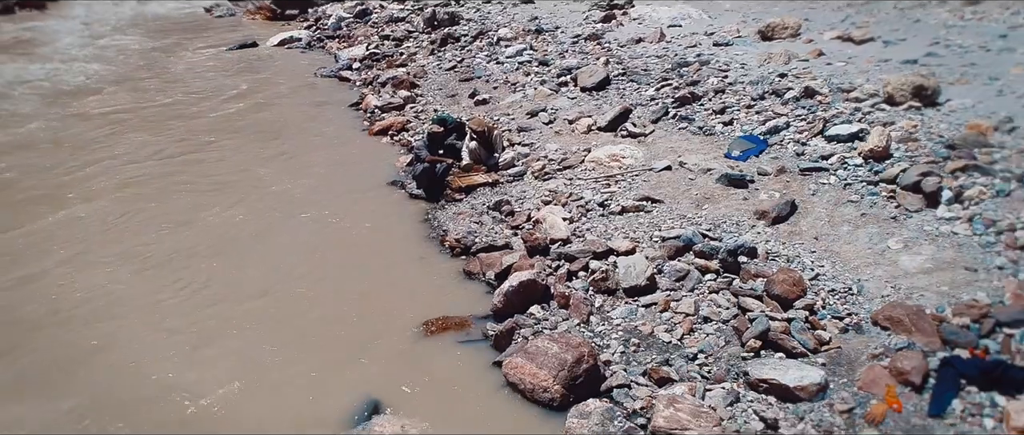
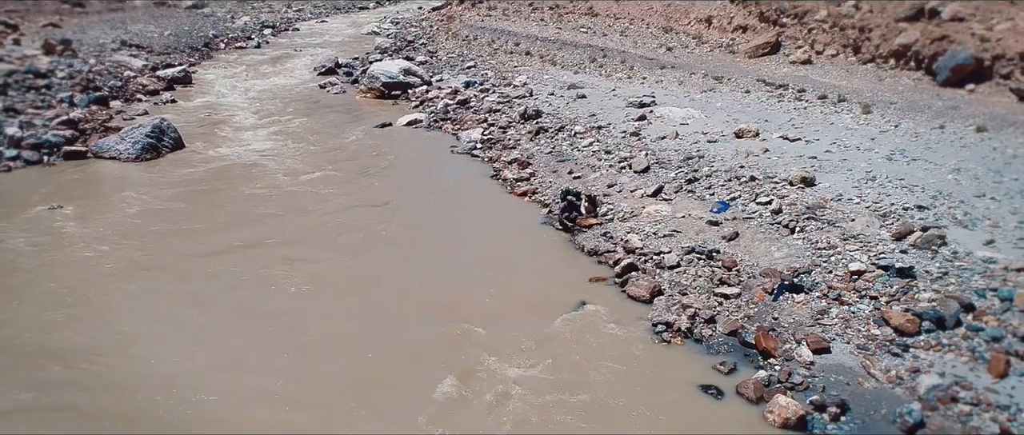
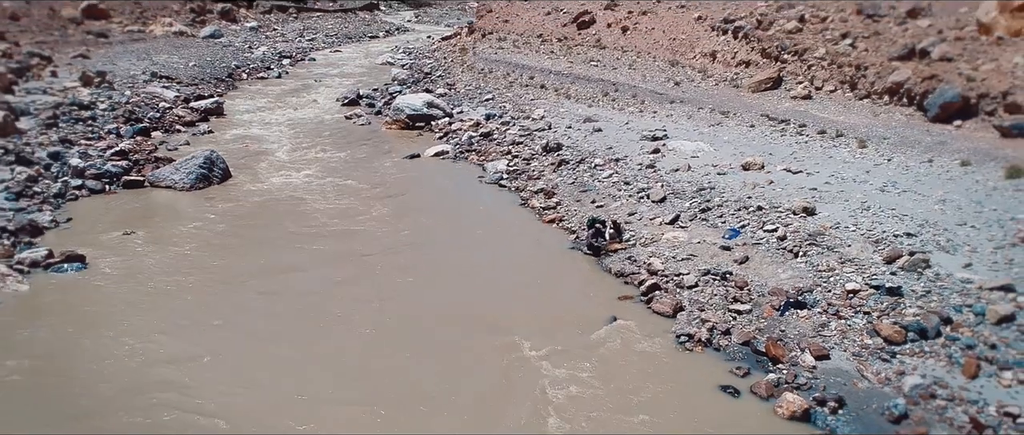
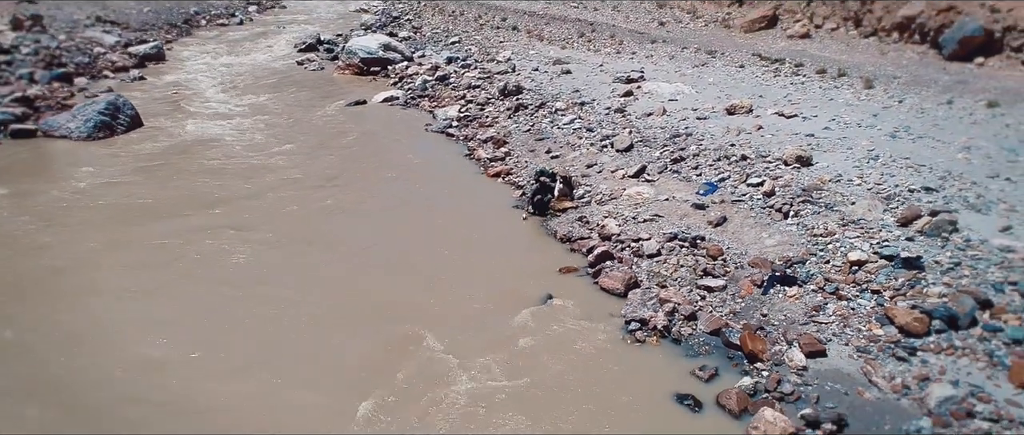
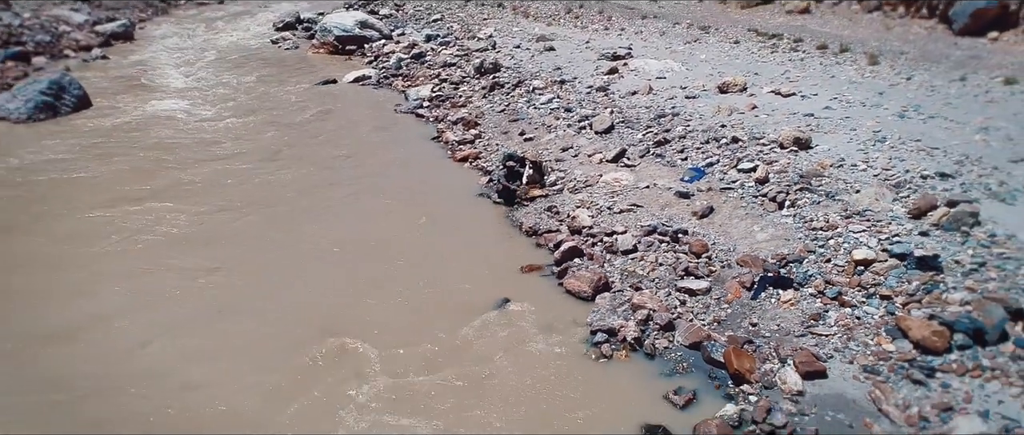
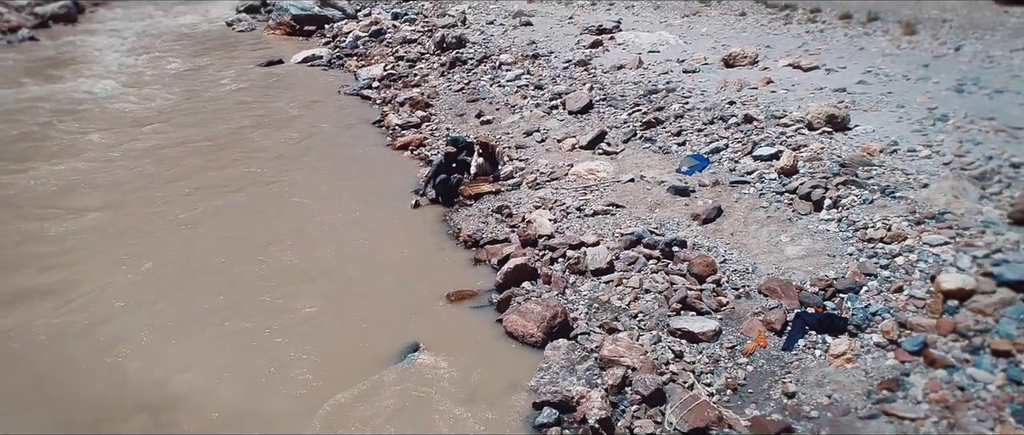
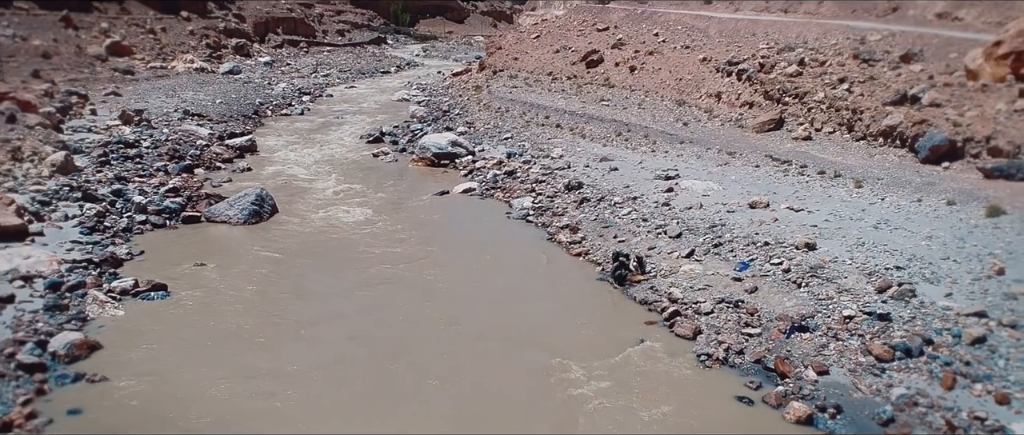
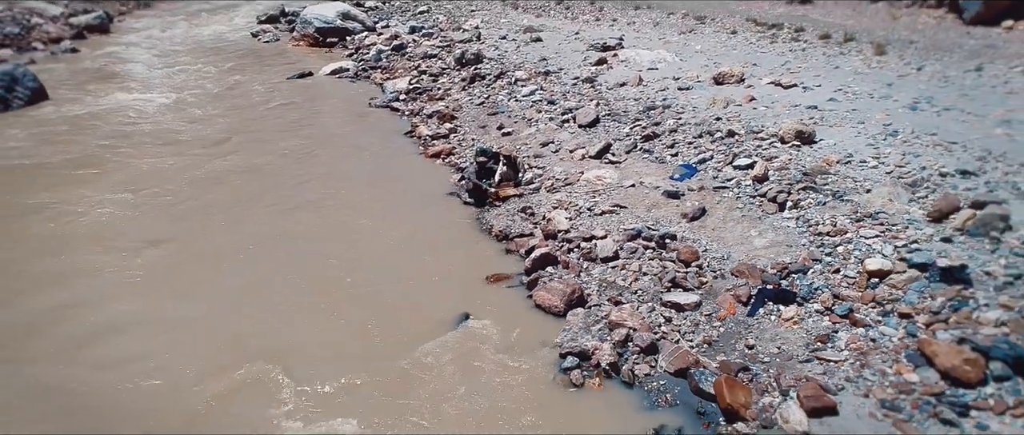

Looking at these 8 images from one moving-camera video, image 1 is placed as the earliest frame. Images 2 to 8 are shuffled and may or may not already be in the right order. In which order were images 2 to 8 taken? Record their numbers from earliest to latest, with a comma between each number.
6, 8, 5, 4, 2, 3, 7
